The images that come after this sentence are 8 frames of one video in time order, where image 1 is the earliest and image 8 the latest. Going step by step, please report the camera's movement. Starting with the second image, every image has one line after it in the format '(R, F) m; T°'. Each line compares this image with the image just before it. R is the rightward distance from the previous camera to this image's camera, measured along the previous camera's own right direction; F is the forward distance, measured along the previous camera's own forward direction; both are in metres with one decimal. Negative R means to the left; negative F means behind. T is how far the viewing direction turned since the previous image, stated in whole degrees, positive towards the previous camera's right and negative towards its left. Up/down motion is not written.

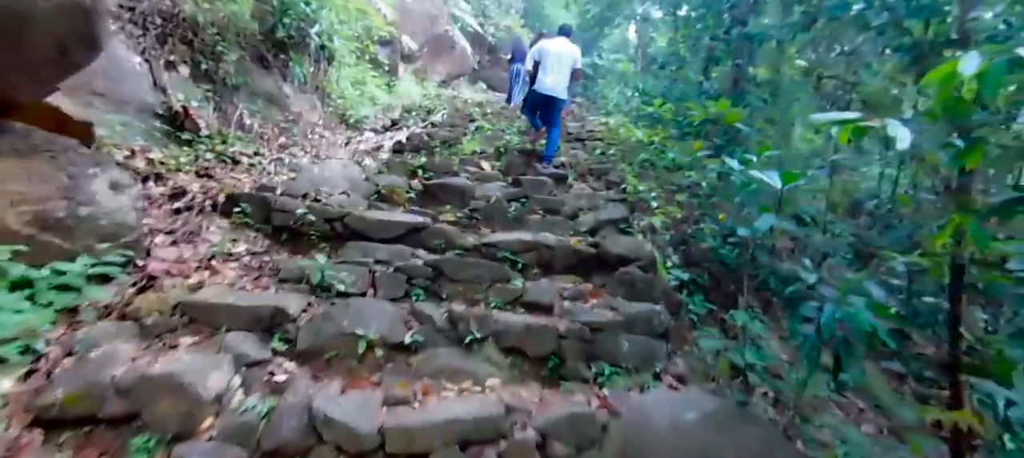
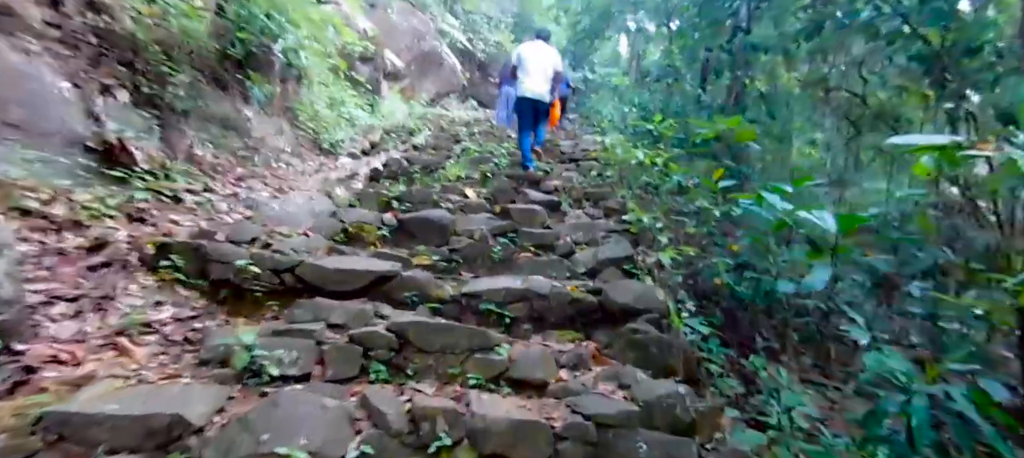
(+0.1, +0.5) m; 0°
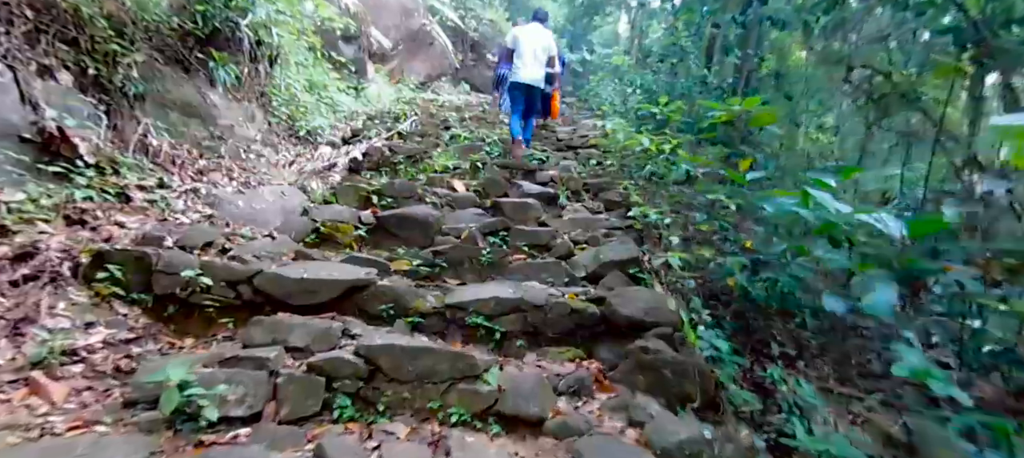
(0.0, +0.4) m; 0°
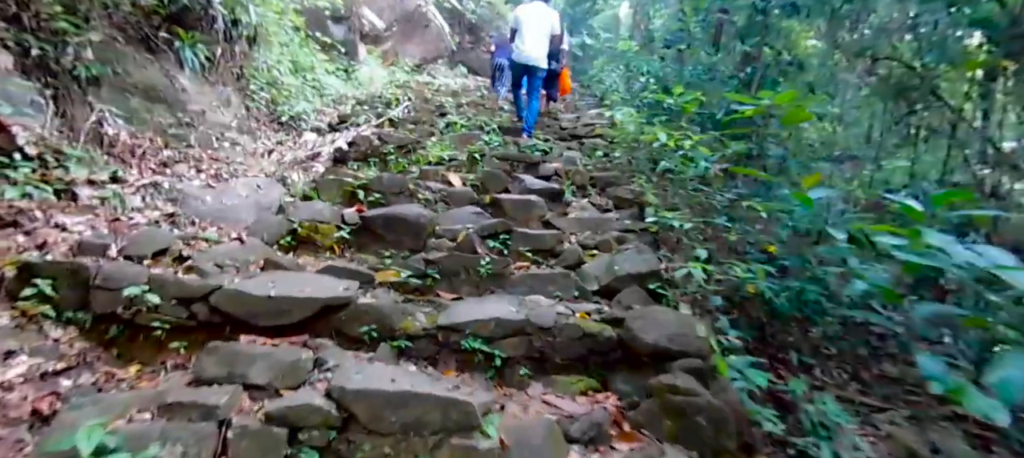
(0.0, +0.4) m; 0°
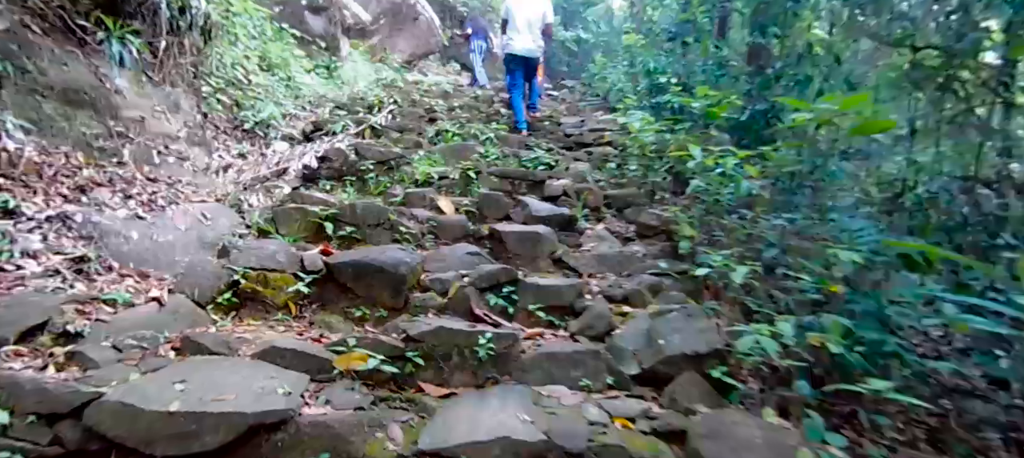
(-0.1, +0.6) m; +1°
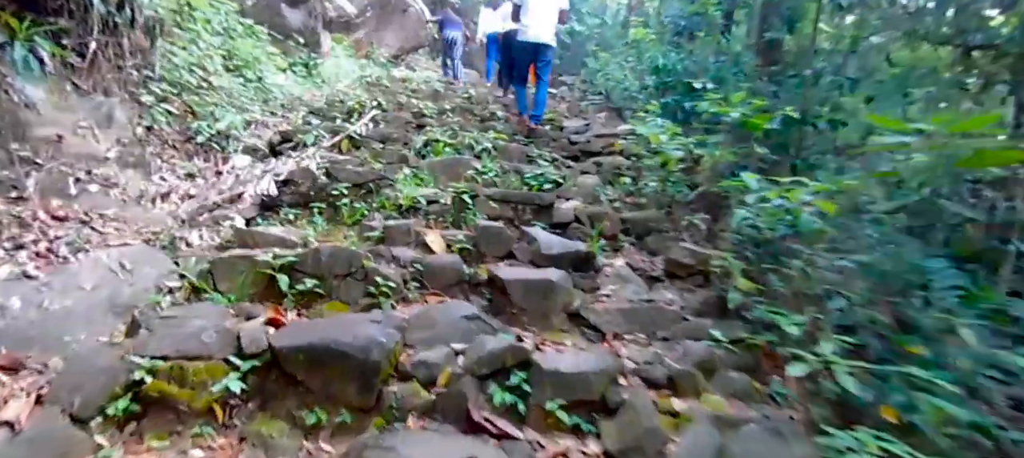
(0.0, +0.6) m; +1°
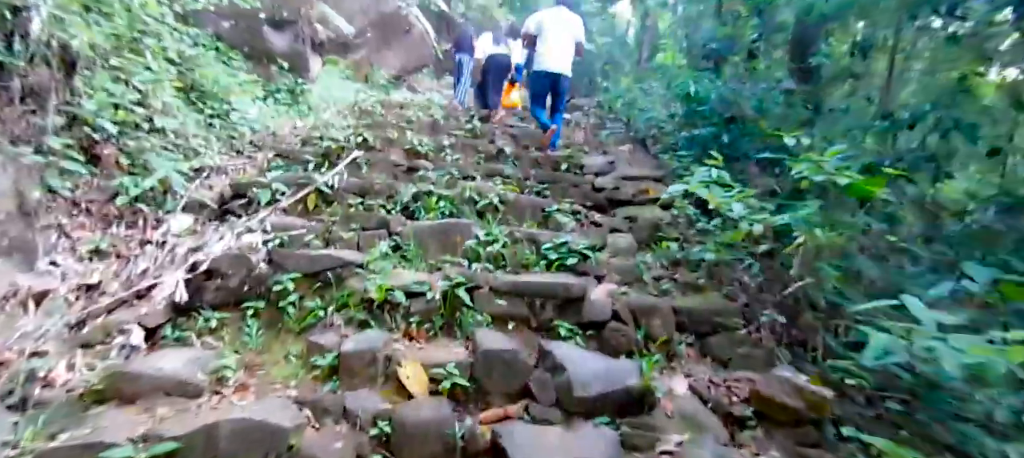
(0.0, +0.9) m; -1°
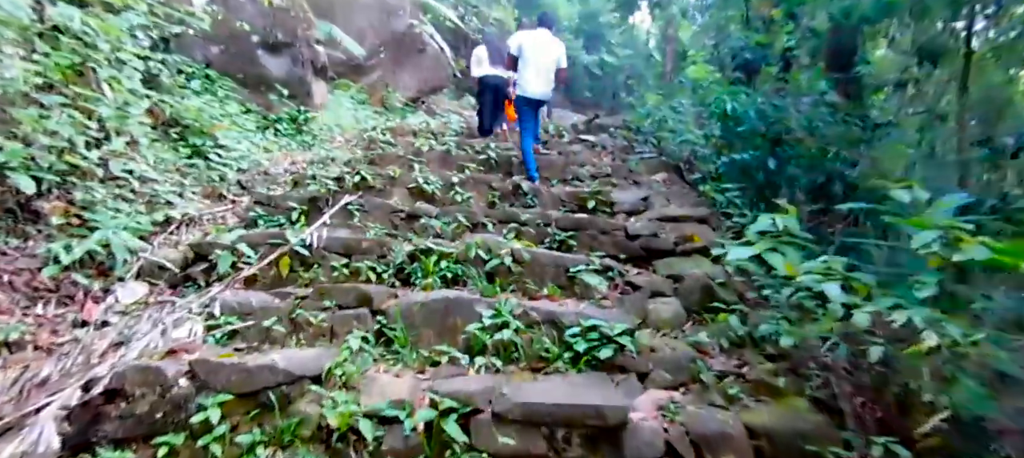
(+0.1, +0.6) m; -3°
